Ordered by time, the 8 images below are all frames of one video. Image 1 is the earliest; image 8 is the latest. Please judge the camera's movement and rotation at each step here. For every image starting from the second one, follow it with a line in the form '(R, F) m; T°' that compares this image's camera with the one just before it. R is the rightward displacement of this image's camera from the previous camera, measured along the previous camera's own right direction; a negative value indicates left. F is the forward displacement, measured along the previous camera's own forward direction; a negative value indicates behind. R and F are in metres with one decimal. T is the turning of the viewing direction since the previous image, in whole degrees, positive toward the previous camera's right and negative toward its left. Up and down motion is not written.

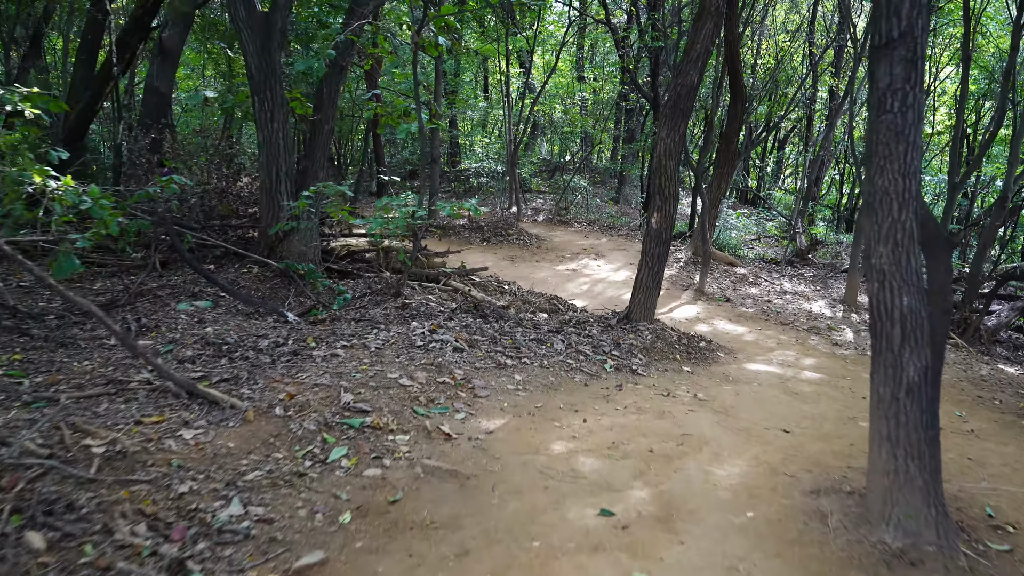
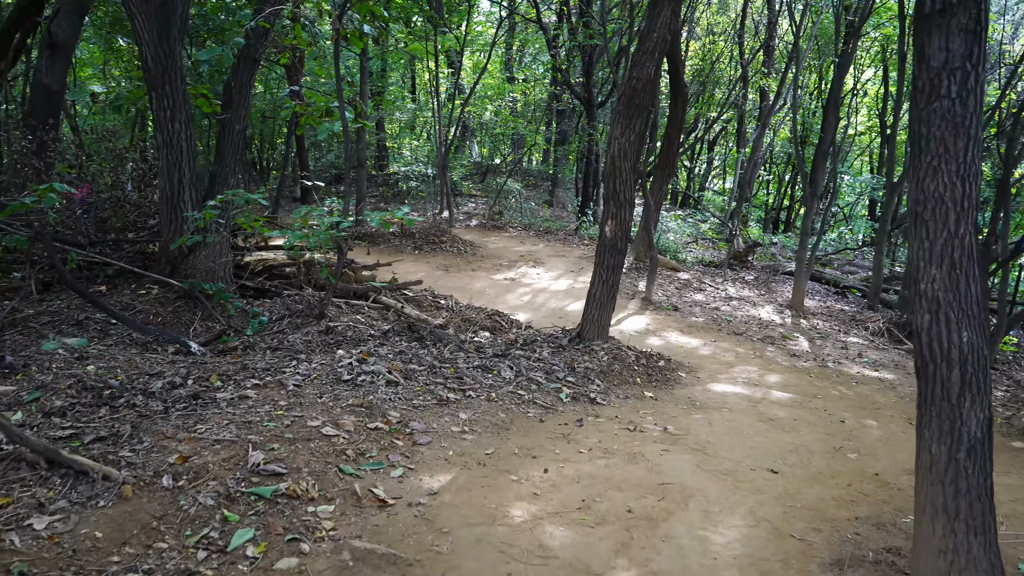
(-0.1, +0.7) m; +5°
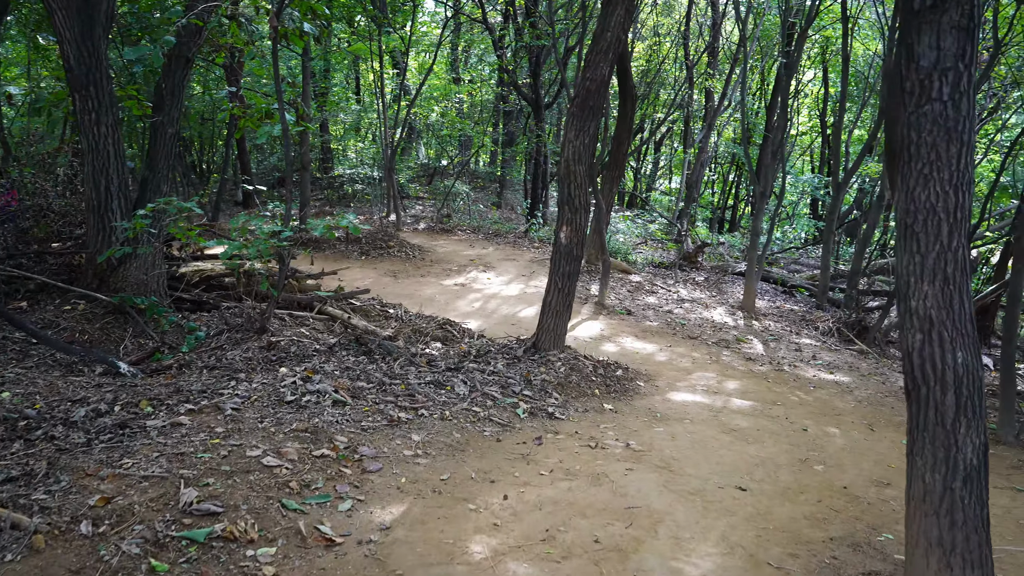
(0.0, +0.2) m; +4°
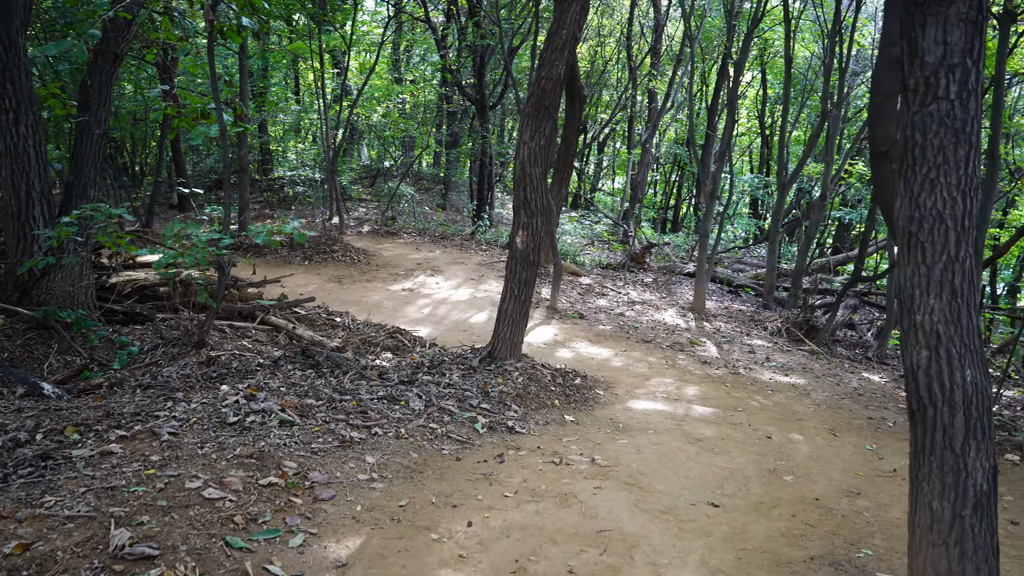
(-0.1, +0.2) m; +4°
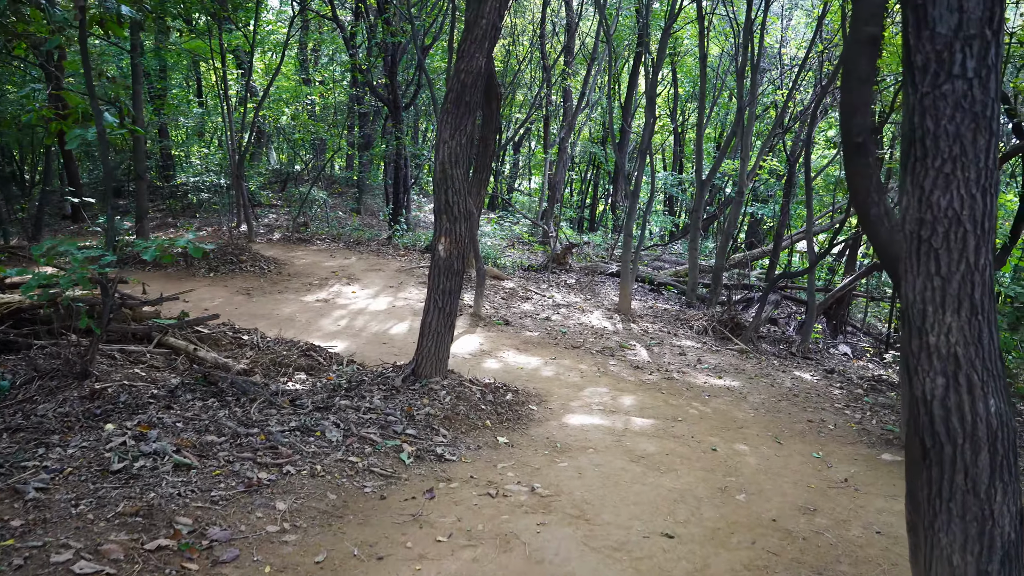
(0.0, +0.4) m; +6°
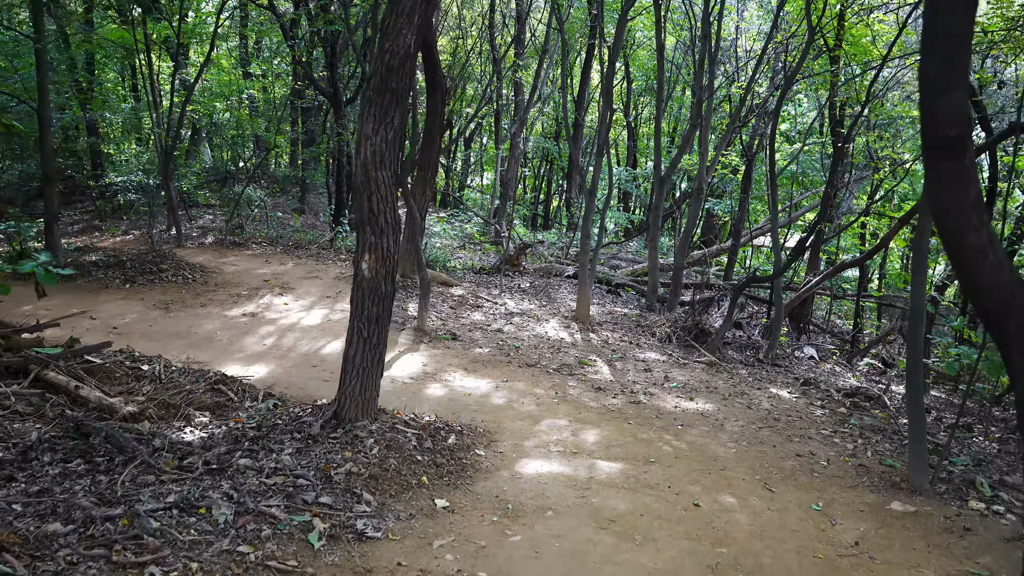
(+0.1, +0.8) m; +3°
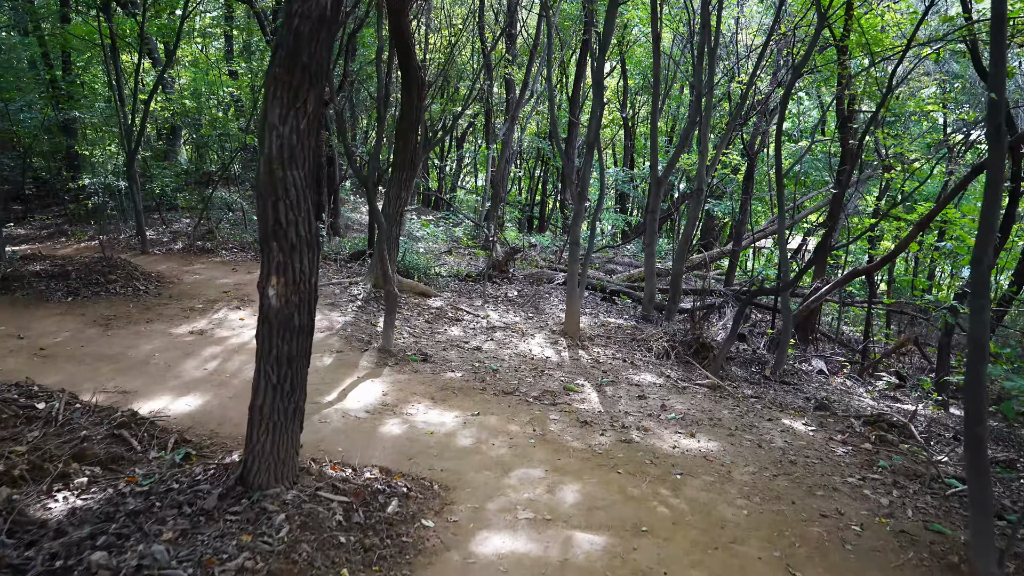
(+0.2, +0.9) m; 0°
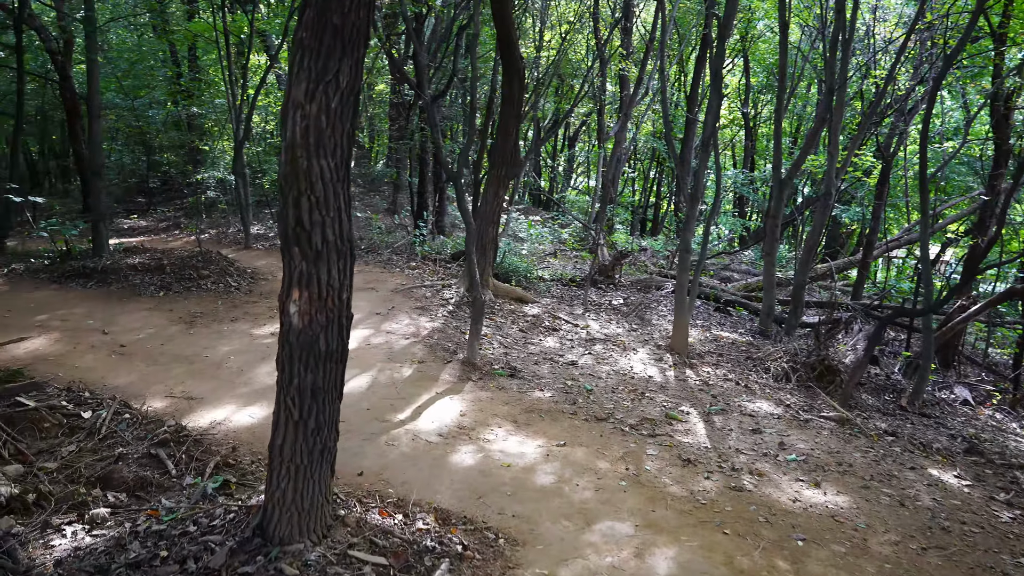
(+0.1, +0.7) m; -8°
